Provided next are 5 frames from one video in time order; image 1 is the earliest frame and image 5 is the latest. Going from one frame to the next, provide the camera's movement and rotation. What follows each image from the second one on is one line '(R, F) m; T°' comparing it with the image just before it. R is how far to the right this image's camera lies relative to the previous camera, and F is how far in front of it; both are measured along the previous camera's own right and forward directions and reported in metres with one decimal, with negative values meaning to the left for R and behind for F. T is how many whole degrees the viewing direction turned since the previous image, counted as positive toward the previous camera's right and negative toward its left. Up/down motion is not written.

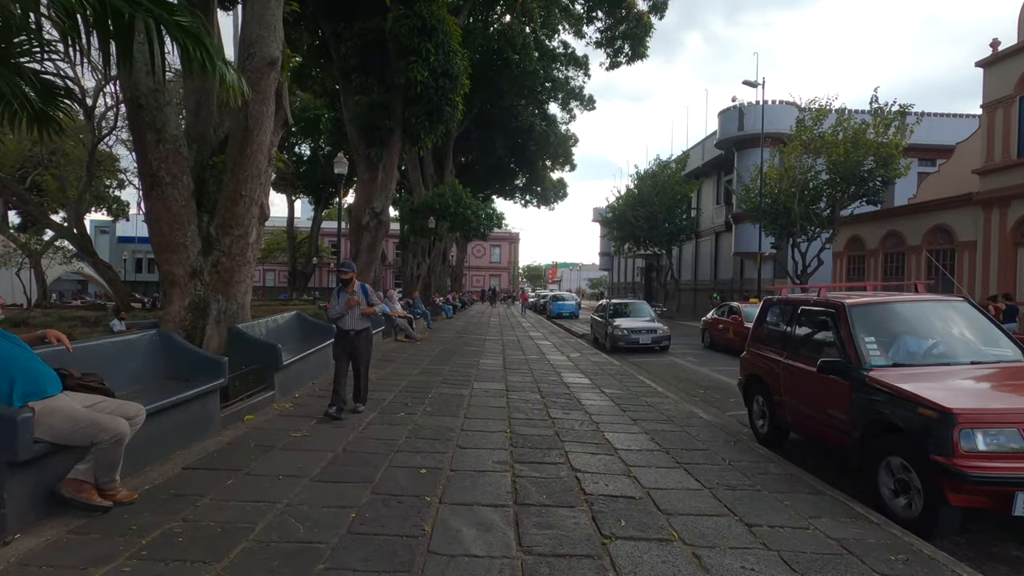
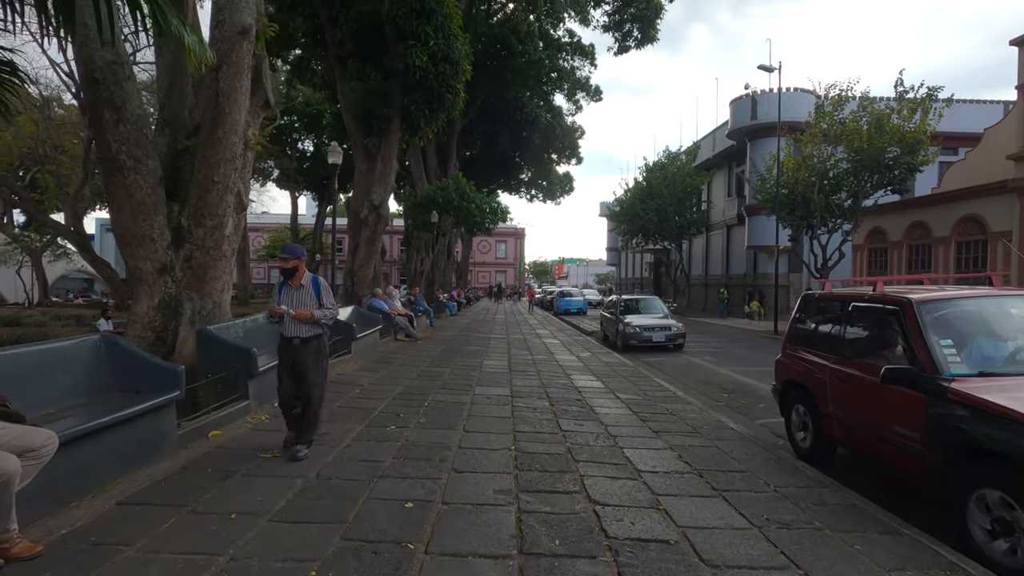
(0.0, +0.9) m; -1°
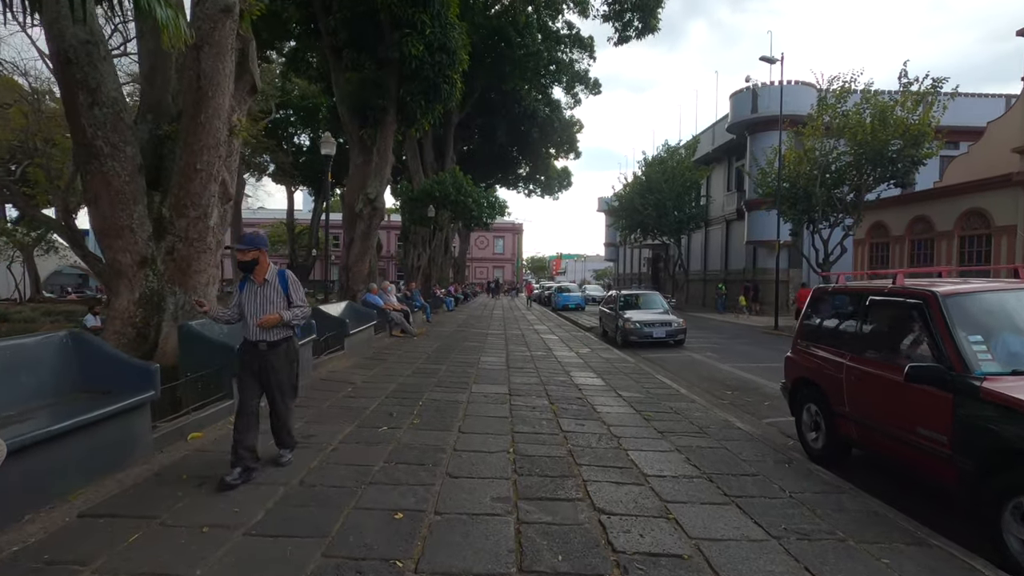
(0.0, +0.3) m; 0°
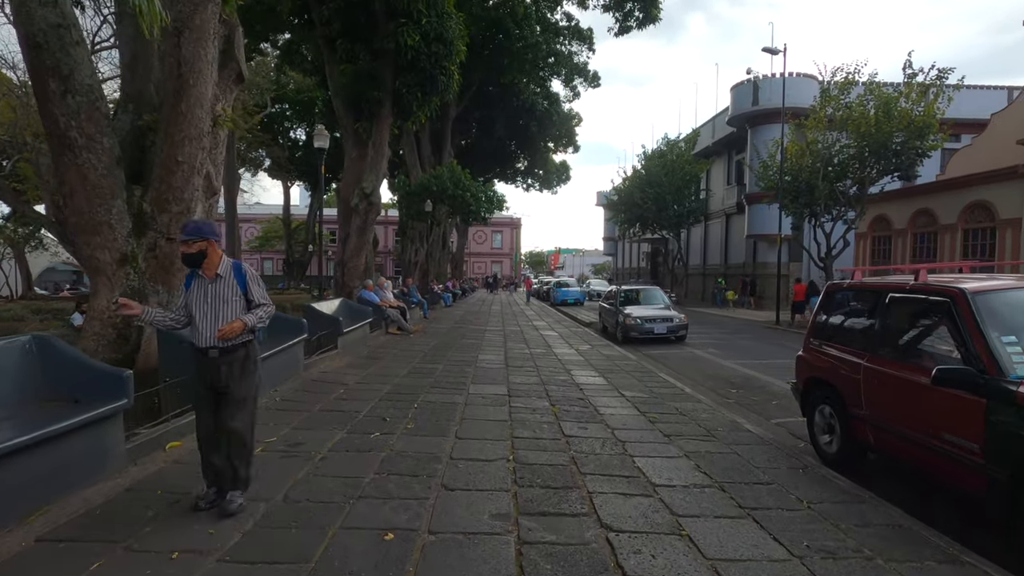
(0.0, +0.3) m; 0°
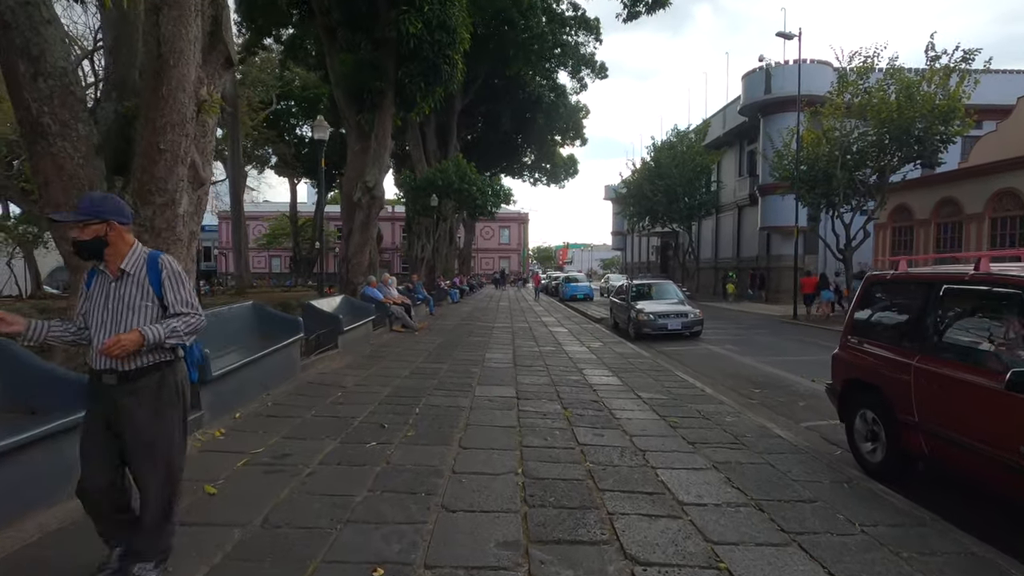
(0.0, +0.5) m; -1°
